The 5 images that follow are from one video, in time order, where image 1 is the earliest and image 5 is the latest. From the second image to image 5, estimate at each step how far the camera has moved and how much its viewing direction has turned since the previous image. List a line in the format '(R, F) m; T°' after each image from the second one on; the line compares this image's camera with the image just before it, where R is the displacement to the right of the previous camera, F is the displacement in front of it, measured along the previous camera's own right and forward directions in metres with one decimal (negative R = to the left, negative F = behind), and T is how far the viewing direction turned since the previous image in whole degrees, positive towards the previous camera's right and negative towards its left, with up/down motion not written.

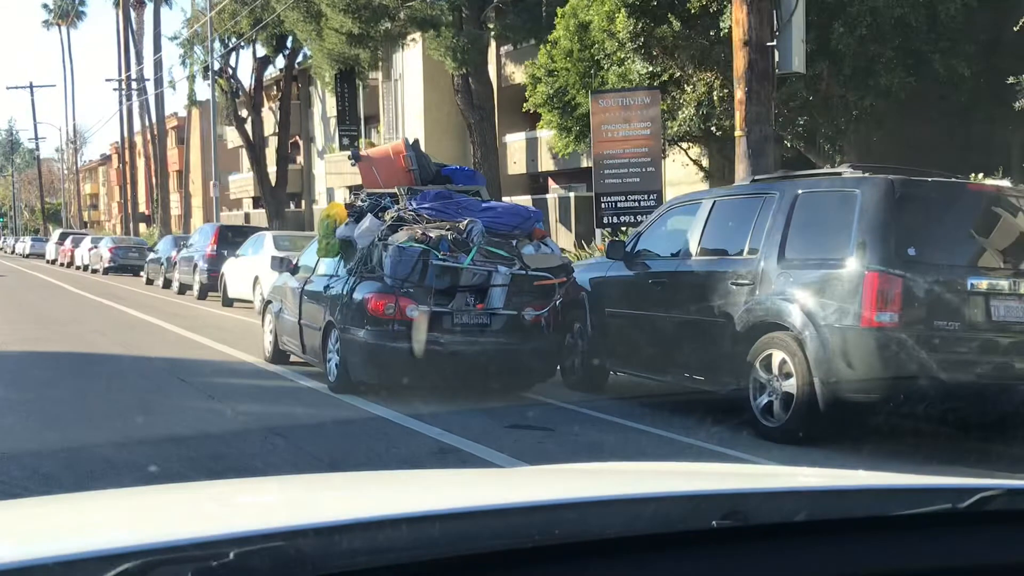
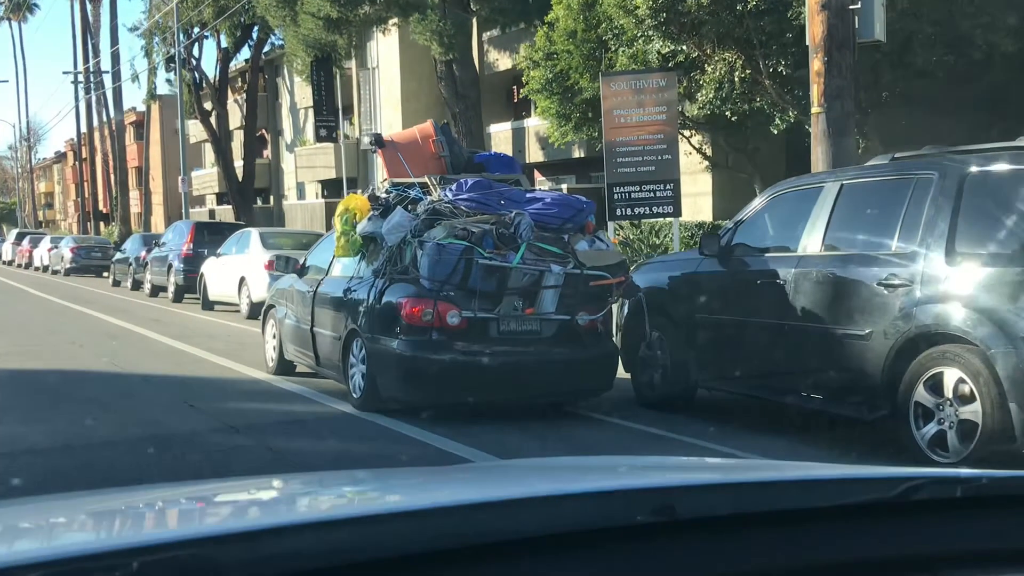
(-0.7, +1.2) m; +2°
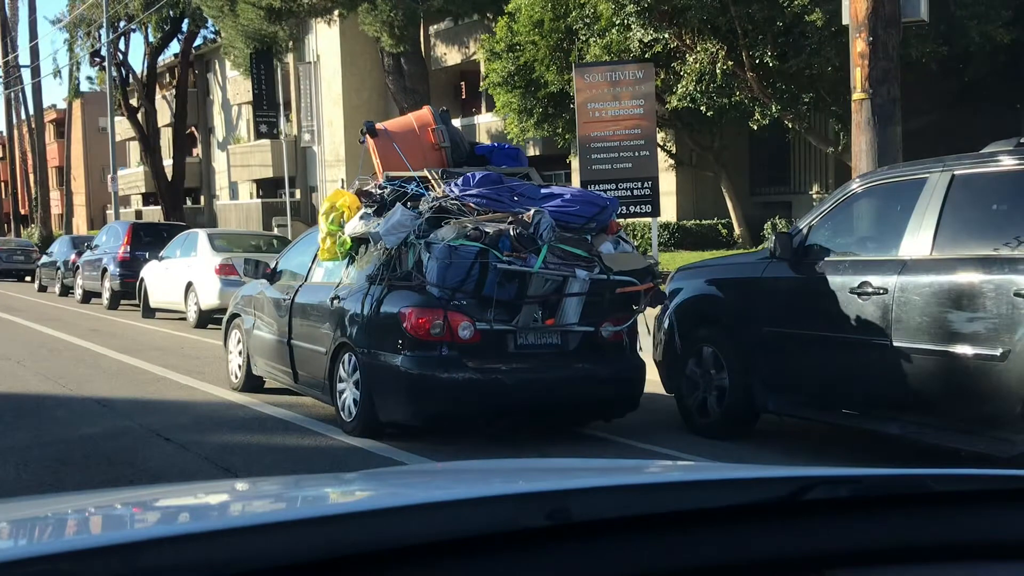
(-0.6, +1.0) m; +4°
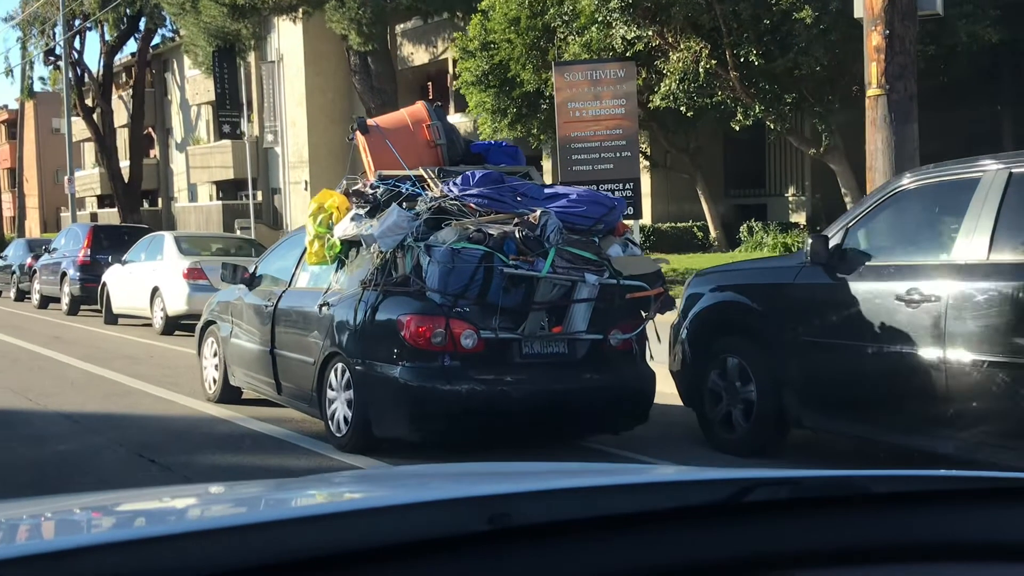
(-0.3, +0.4) m; +2°
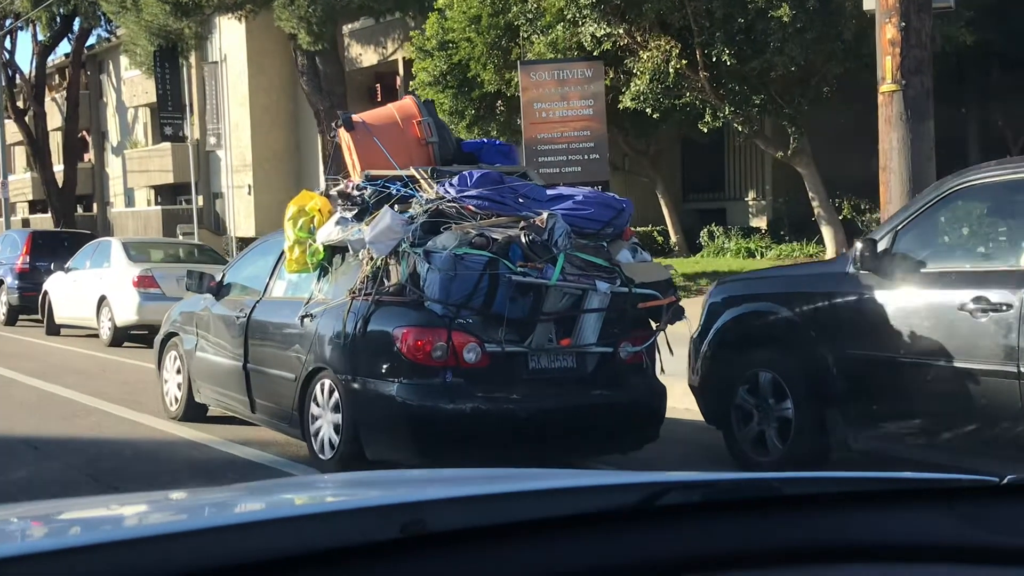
(-0.4, +0.5) m; +3°
